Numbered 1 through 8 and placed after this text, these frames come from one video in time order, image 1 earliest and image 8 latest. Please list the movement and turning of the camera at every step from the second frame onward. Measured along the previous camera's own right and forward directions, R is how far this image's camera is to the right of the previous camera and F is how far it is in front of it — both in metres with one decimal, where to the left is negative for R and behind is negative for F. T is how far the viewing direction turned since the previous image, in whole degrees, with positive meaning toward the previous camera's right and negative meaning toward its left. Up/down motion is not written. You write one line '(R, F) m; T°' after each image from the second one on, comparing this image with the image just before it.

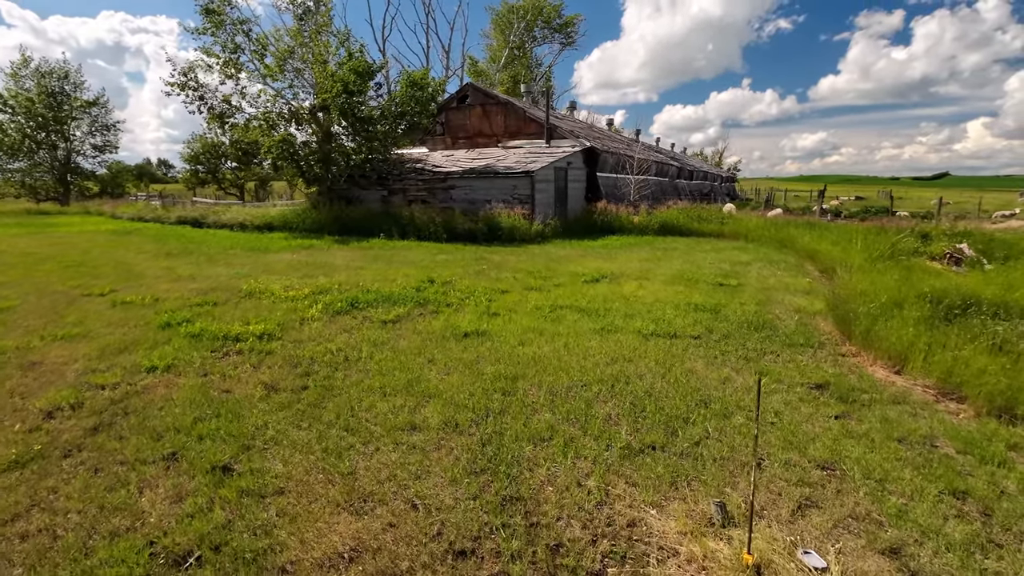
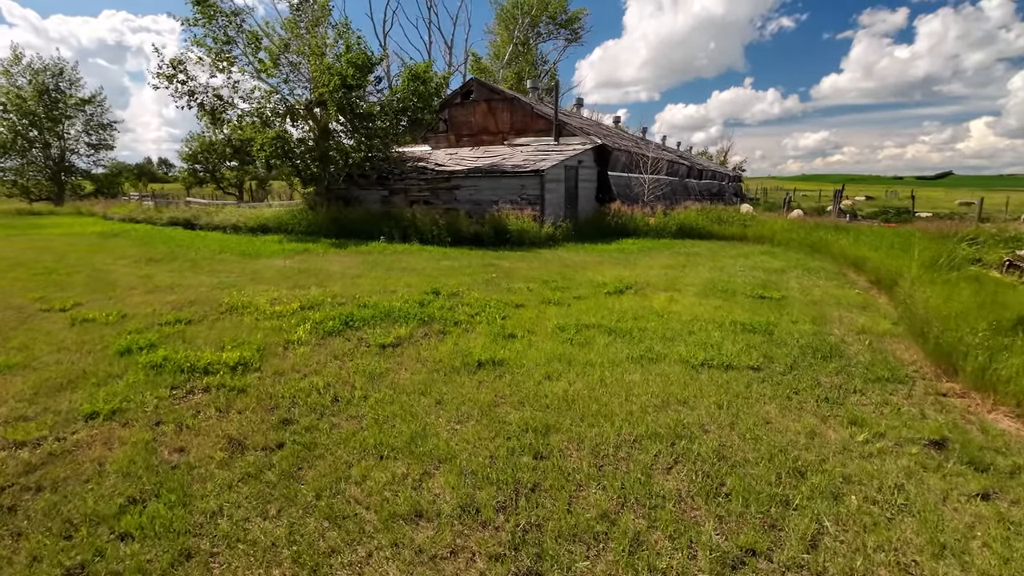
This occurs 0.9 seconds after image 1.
(-0.2, +1.0) m; 0°
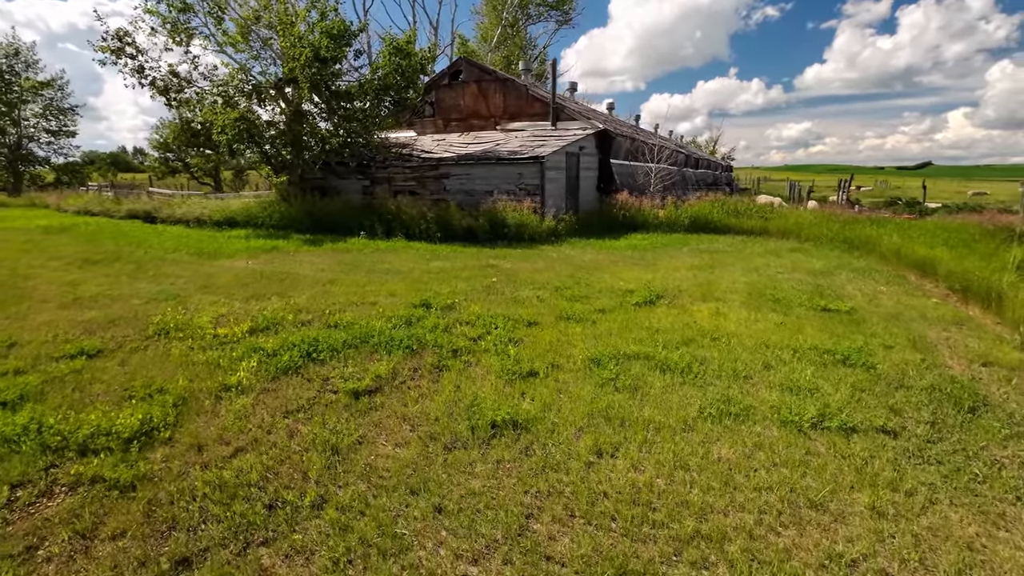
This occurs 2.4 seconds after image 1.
(-0.3, +1.7) m; +2°
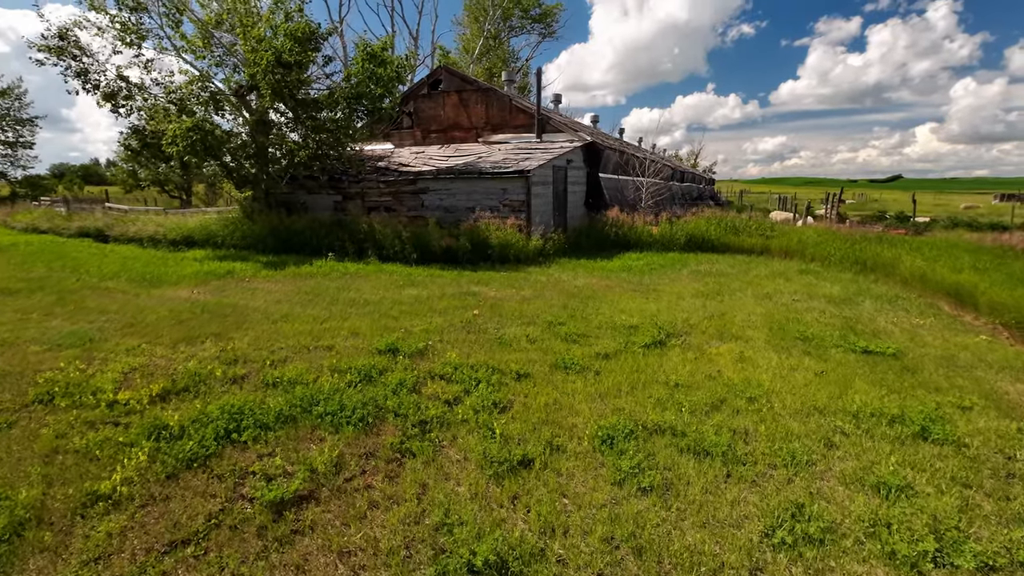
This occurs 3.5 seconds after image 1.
(0.0, +1.2) m; +2°
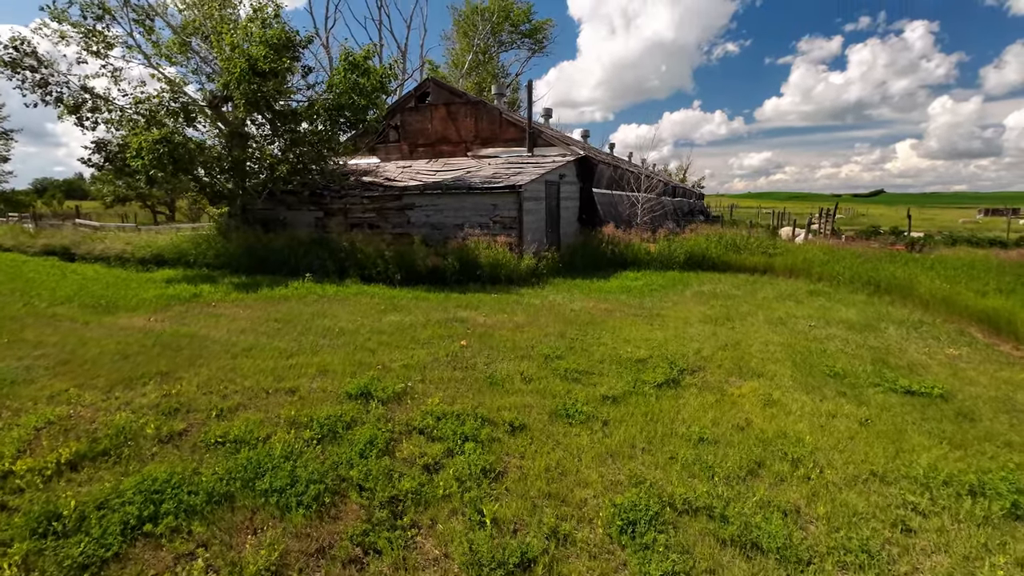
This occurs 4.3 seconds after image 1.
(0.0, +0.8) m; +1°
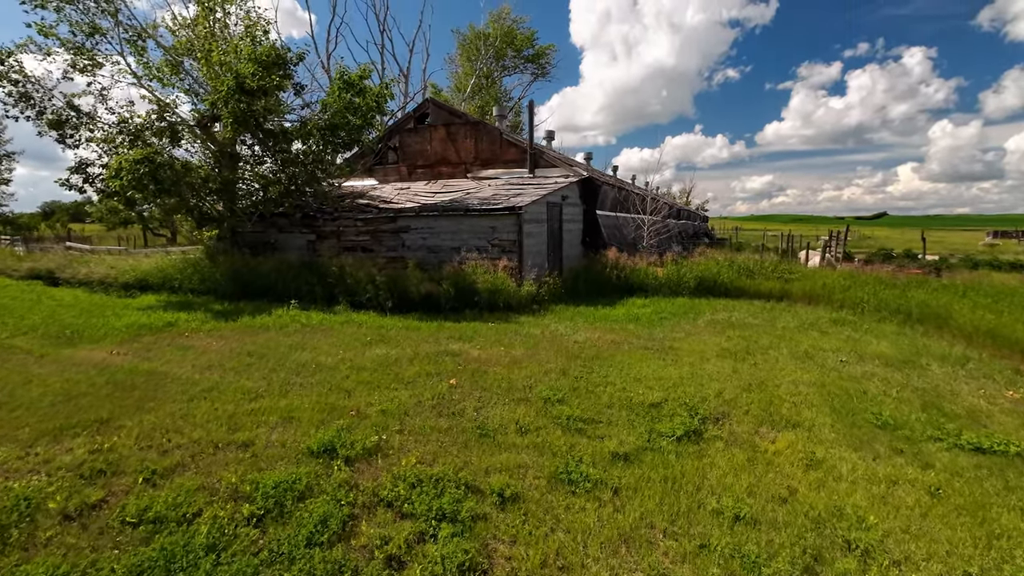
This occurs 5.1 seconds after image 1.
(+0.1, +0.8) m; 0°
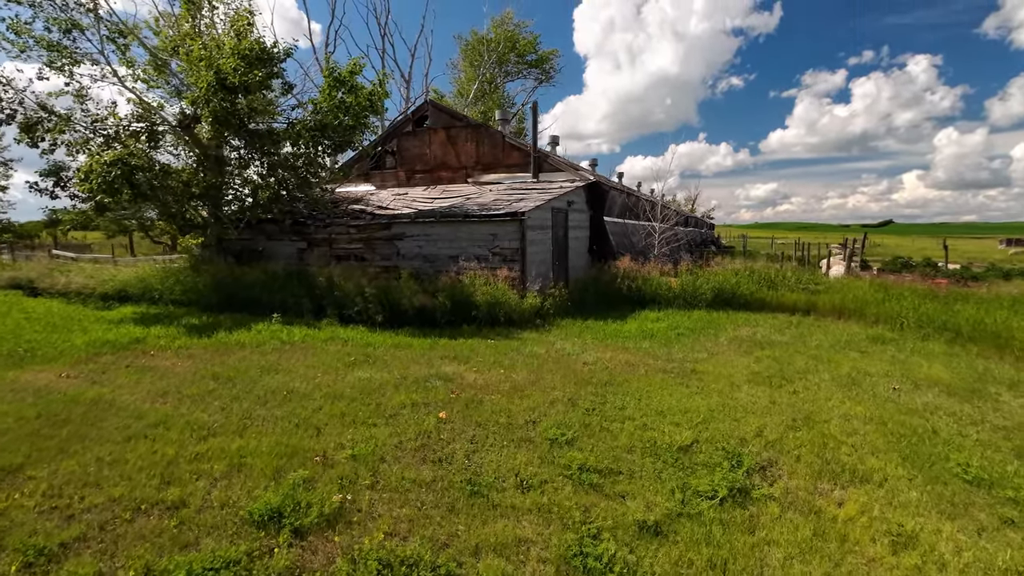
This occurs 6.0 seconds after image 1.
(0.0, +0.9) m; 0°
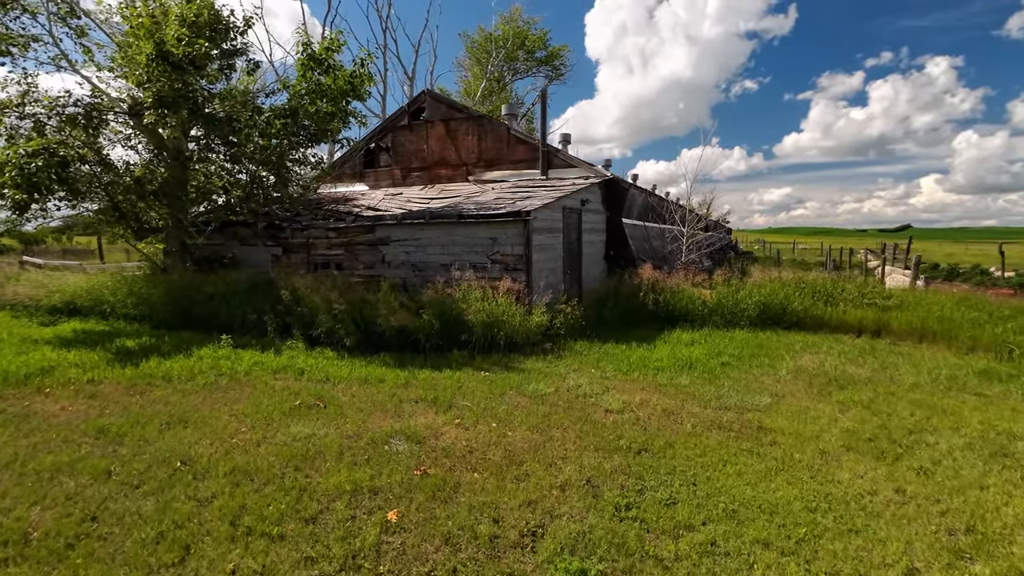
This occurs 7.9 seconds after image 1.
(+0.2, +1.9) m; -1°
